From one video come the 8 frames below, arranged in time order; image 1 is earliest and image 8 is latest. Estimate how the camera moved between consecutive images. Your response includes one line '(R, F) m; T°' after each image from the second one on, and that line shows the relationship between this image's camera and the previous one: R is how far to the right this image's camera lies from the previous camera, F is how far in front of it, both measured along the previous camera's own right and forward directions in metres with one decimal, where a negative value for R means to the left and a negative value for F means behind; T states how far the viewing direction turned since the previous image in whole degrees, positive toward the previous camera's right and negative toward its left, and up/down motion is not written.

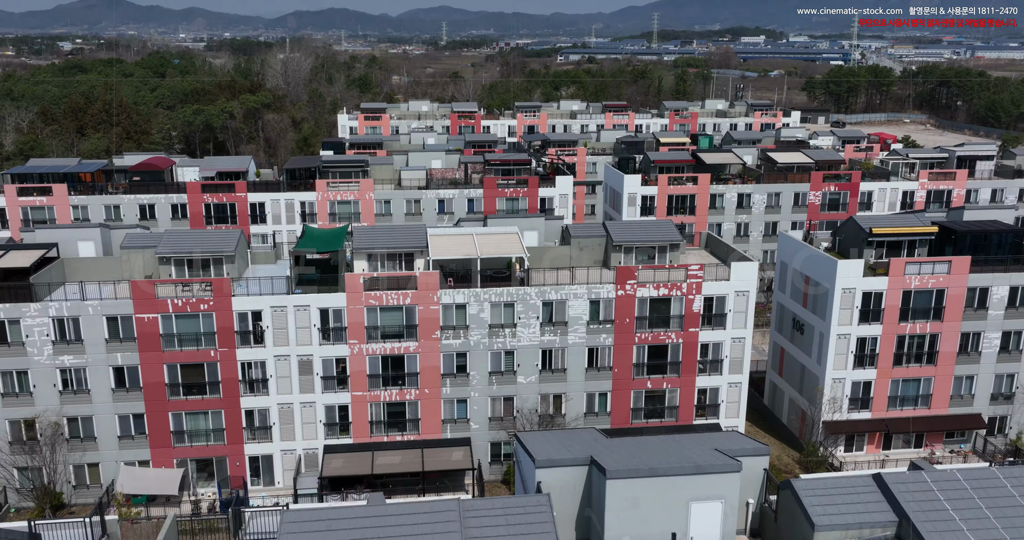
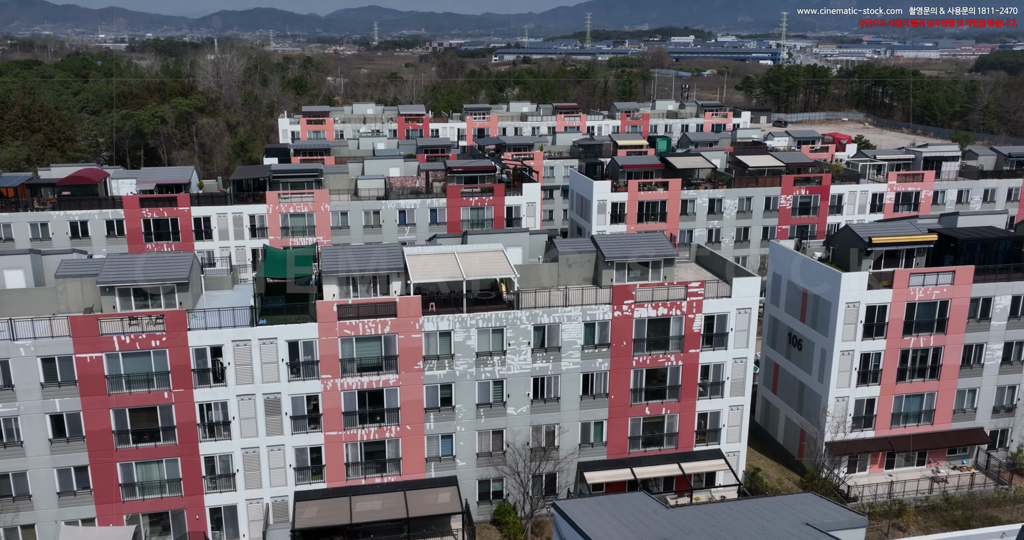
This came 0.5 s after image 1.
(-2.0, +3.2) m; +4°
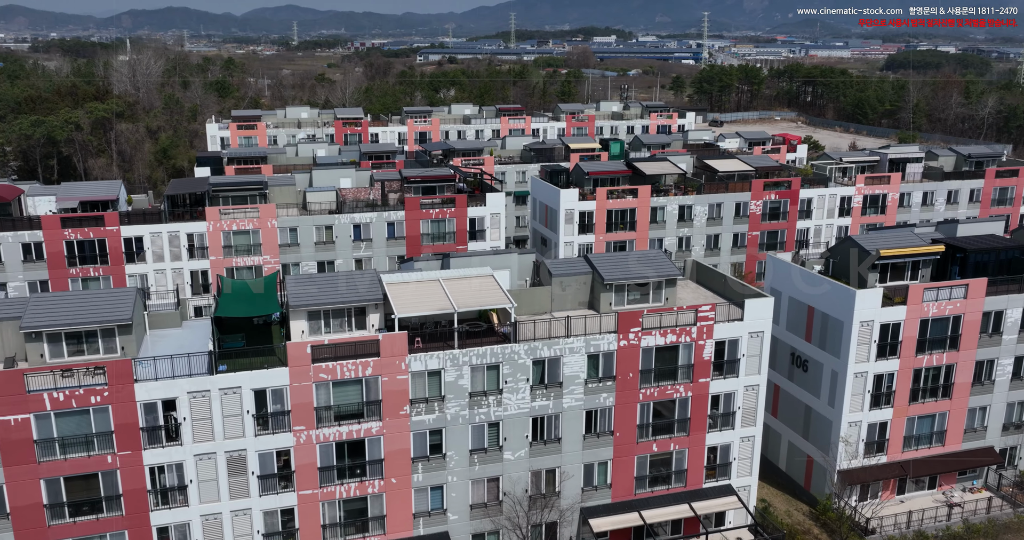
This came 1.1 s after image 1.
(-2.4, +3.8) m; +5°
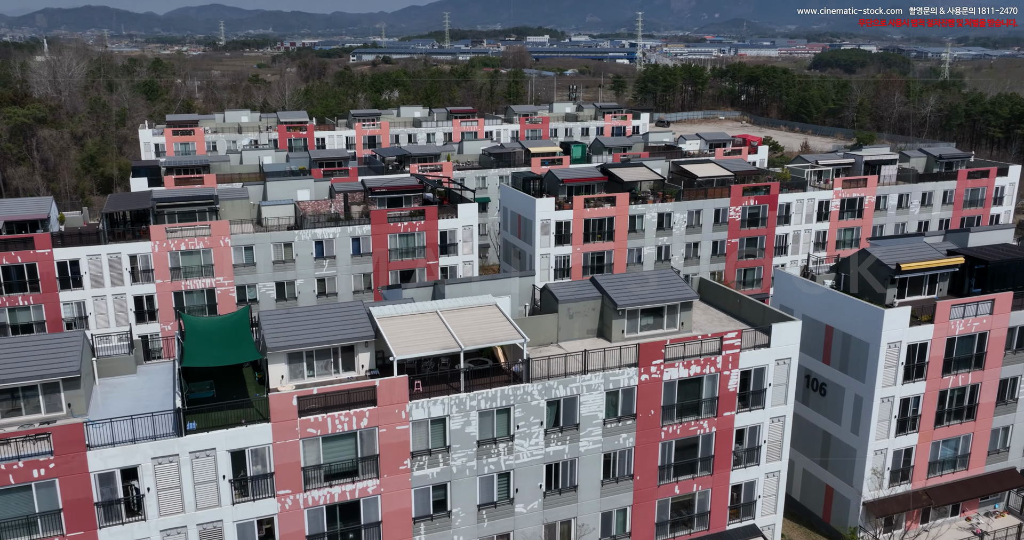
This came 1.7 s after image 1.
(-2.2, +3.5) m; +4°
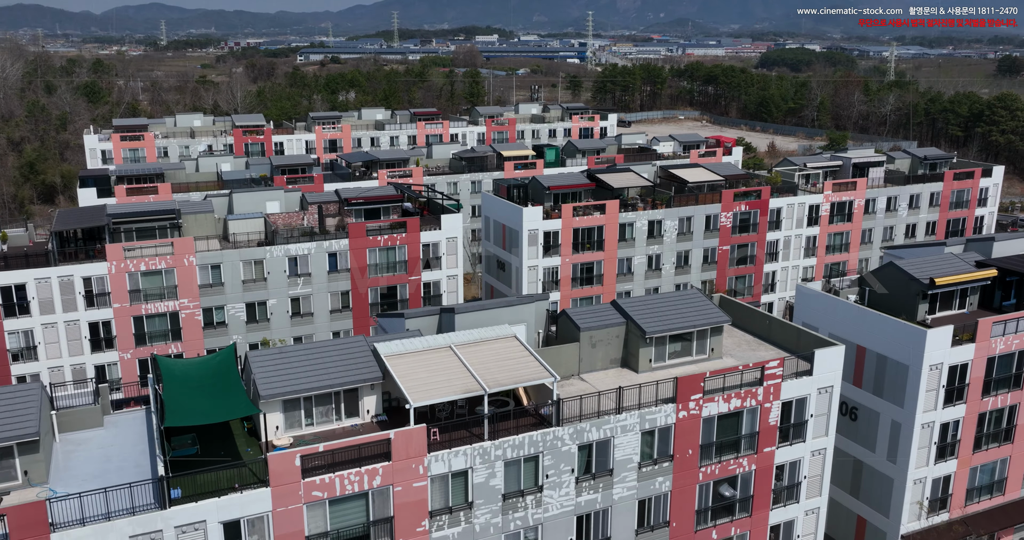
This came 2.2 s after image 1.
(-2.0, +3.1) m; +3°
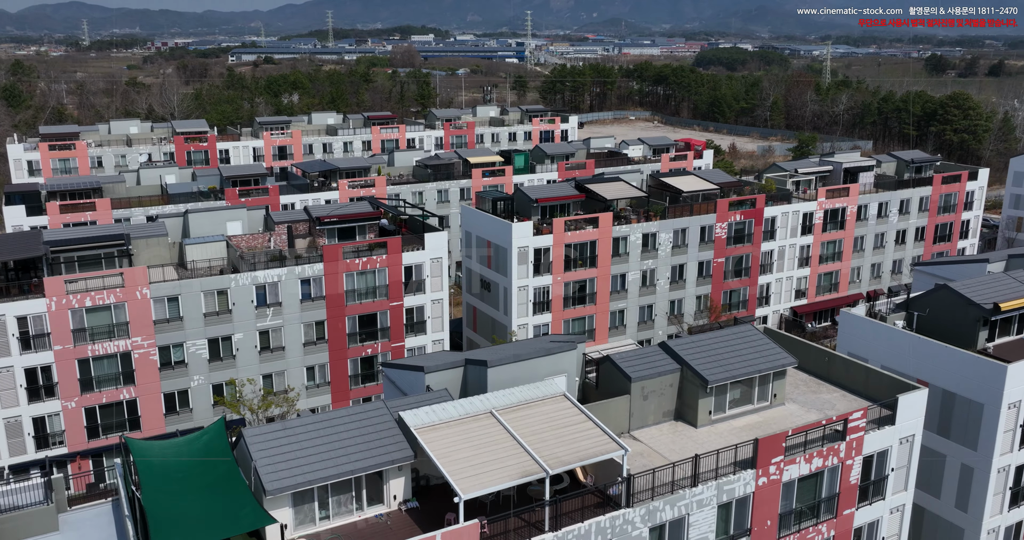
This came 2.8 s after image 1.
(-2.6, +4.2) m; +4°
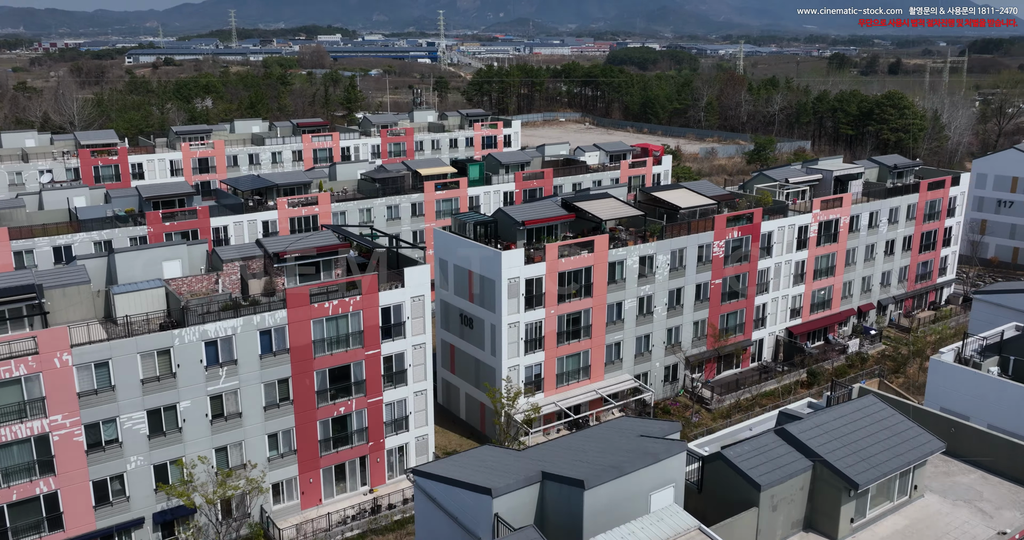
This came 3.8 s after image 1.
(-3.4, +6.1) m; +6°
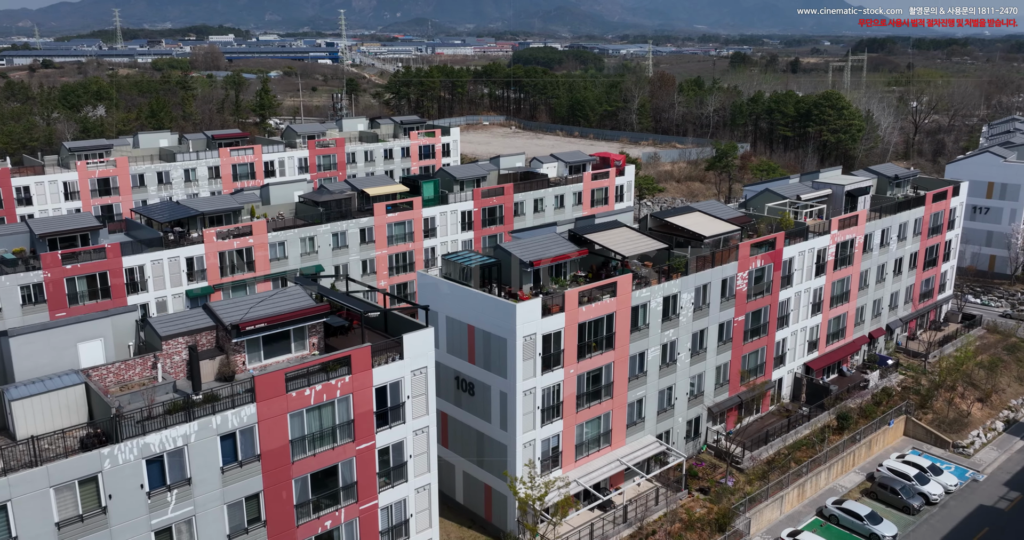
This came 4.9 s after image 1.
(-4.0, +7.8) m; +6°
